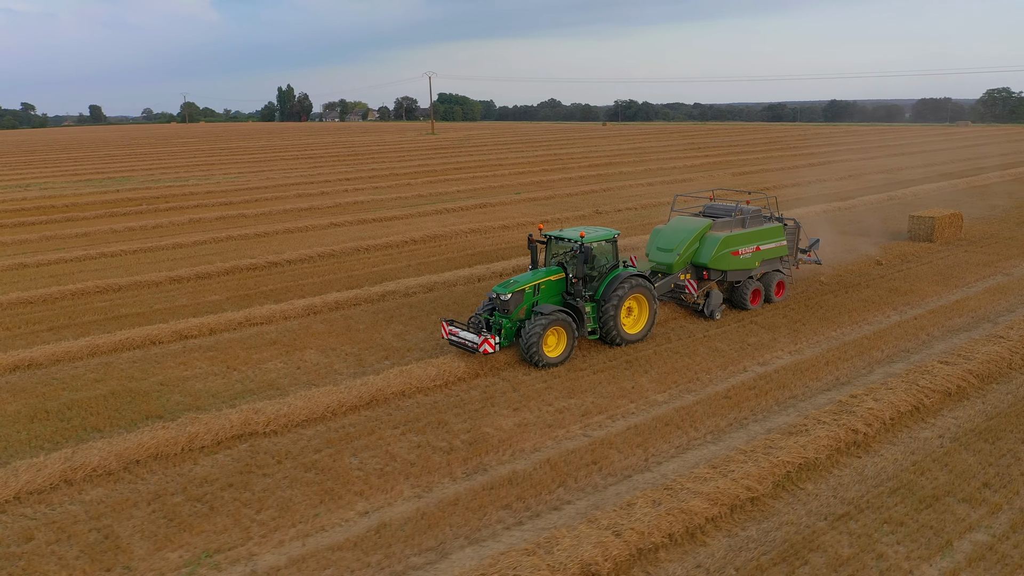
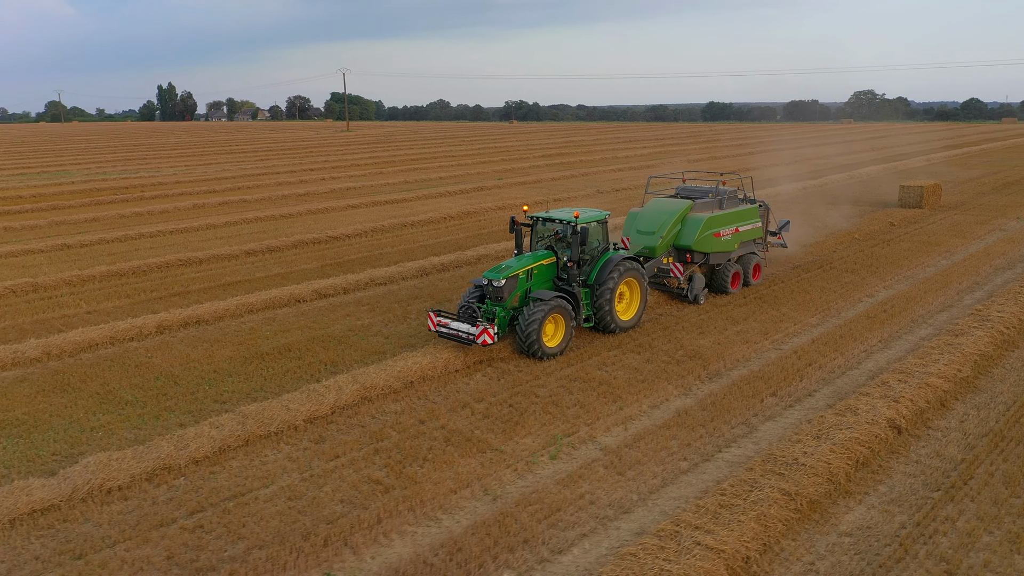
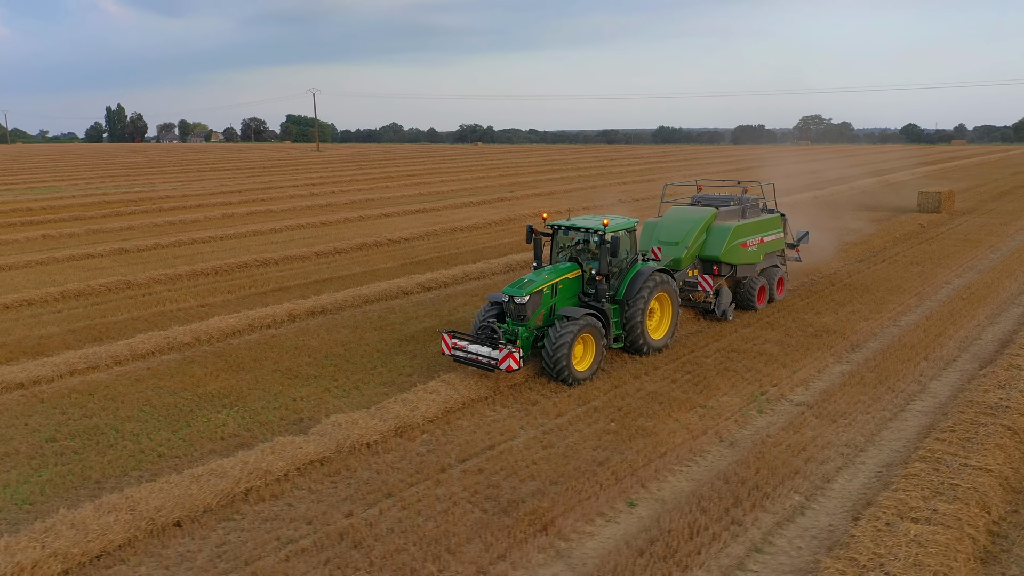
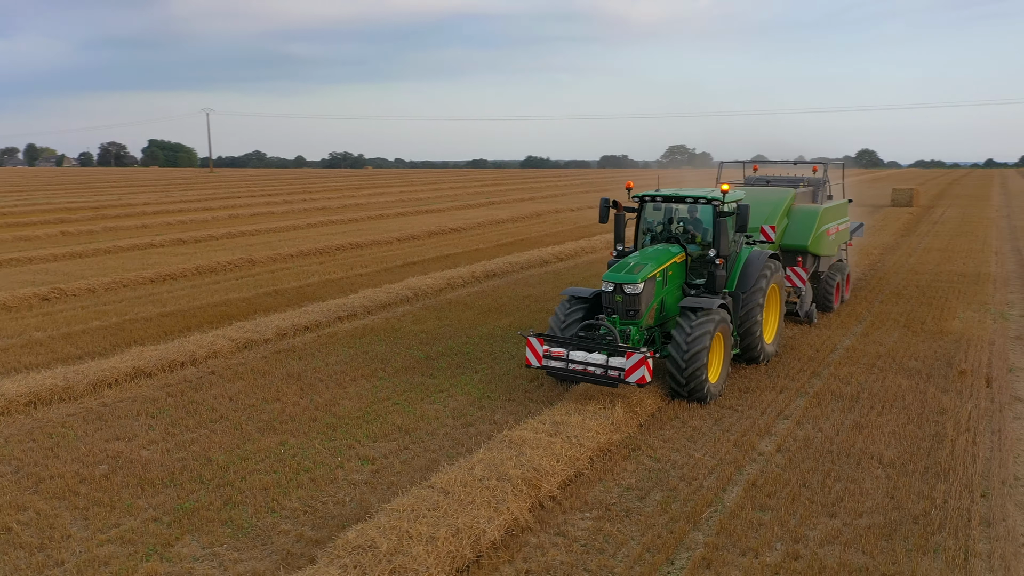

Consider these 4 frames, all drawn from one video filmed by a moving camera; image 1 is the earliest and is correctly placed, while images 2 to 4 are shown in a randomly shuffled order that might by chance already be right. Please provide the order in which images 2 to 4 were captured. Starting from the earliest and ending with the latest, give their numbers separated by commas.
2, 3, 4
